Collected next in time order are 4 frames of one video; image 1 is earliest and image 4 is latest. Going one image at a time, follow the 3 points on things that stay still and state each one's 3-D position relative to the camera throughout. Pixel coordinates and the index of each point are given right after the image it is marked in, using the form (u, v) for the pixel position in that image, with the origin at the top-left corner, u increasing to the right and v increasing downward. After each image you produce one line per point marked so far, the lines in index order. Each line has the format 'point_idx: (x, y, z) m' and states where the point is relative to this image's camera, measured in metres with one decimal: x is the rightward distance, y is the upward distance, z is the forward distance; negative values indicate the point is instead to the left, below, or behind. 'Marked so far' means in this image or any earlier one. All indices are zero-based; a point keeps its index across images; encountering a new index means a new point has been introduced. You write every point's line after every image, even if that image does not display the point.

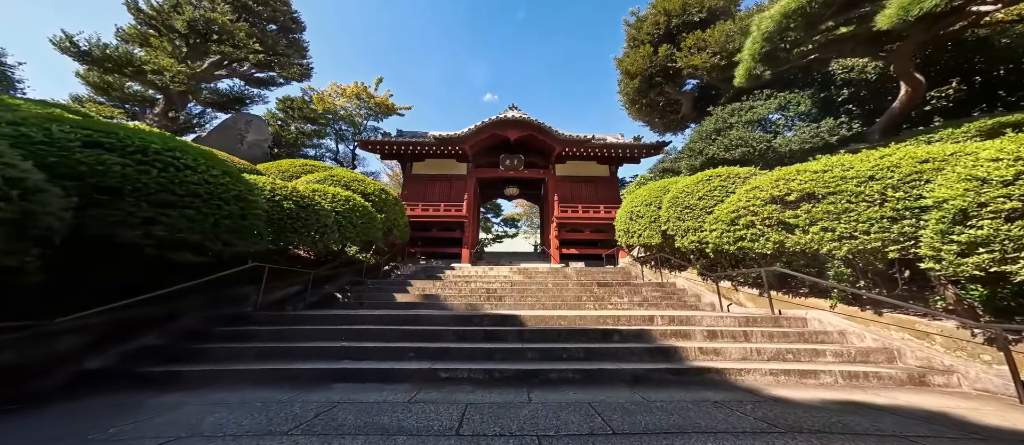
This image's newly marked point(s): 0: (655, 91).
0: (+5.6, +5.0, +11.9) m
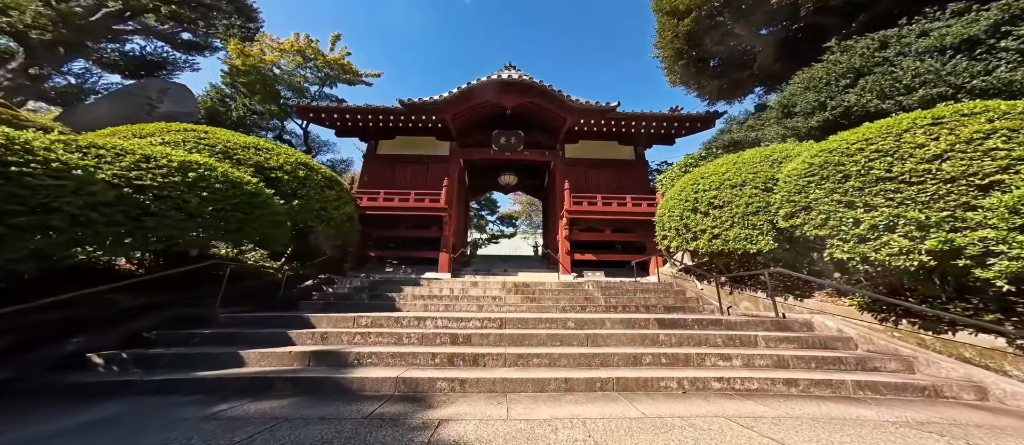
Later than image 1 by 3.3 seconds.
0: (+5.5, +5.1, +8.4) m
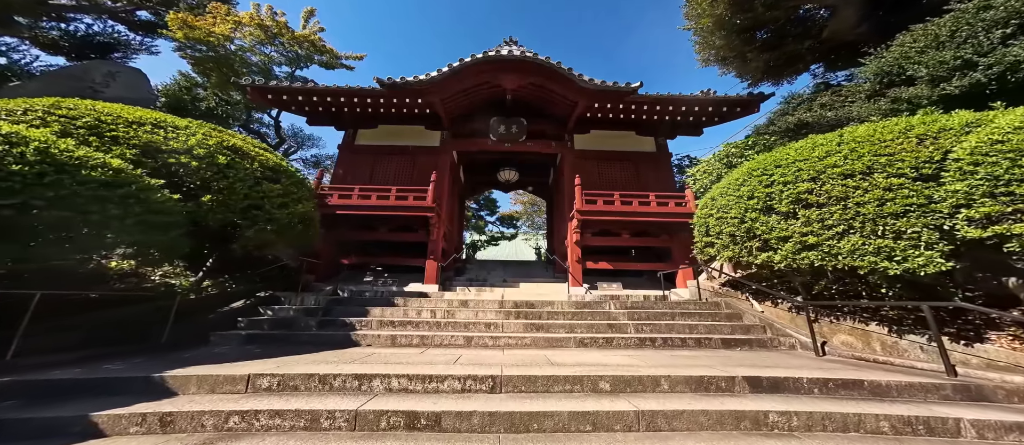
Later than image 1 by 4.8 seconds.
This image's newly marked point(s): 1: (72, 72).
0: (+5.5, +5.1, +6.9) m
1: (-13.4, +4.6, +9.5) m
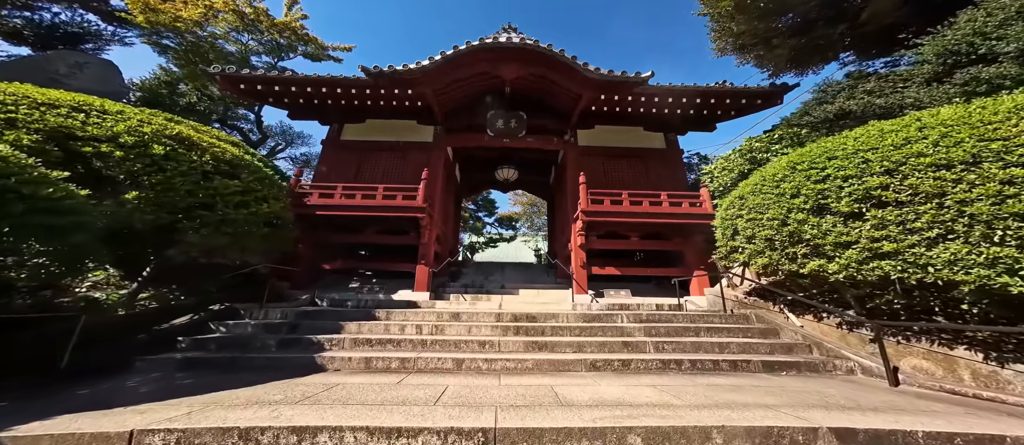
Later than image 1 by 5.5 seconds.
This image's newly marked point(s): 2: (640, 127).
0: (+5.4, +5.1, +6.2) m
1: (-13.4, +4.6, +8.8) m
2: (+3.7, +2.8, +9.1) m
